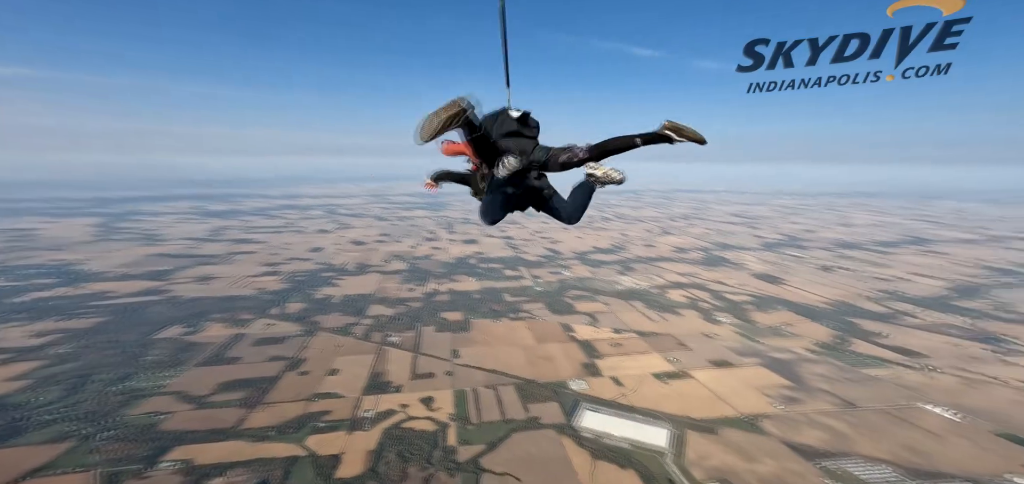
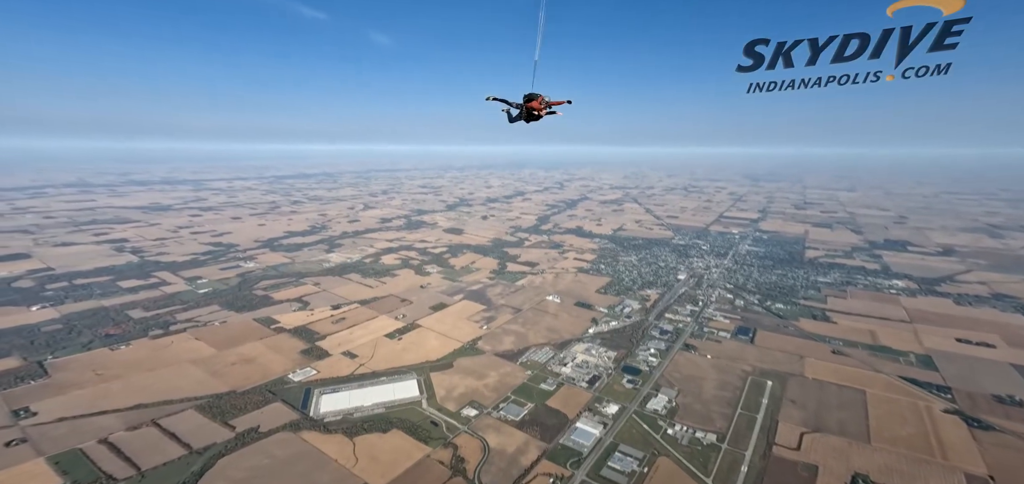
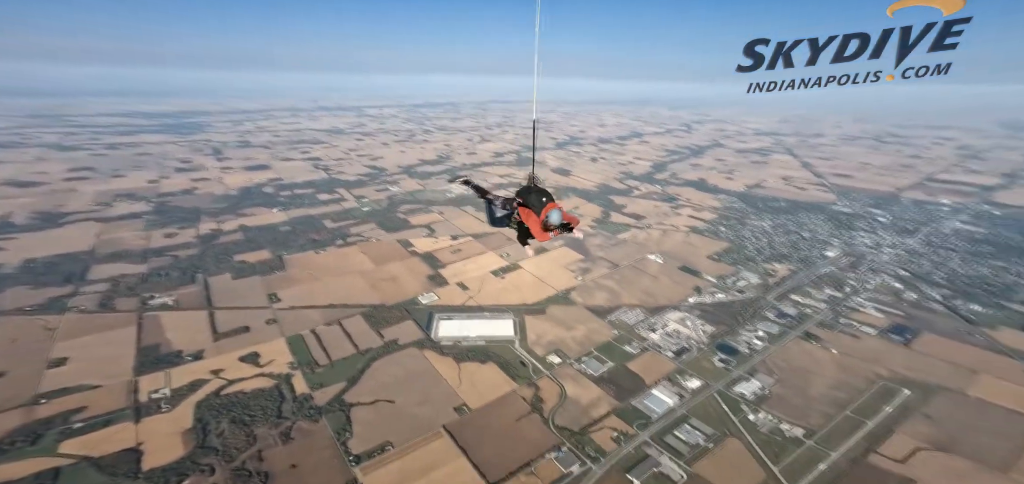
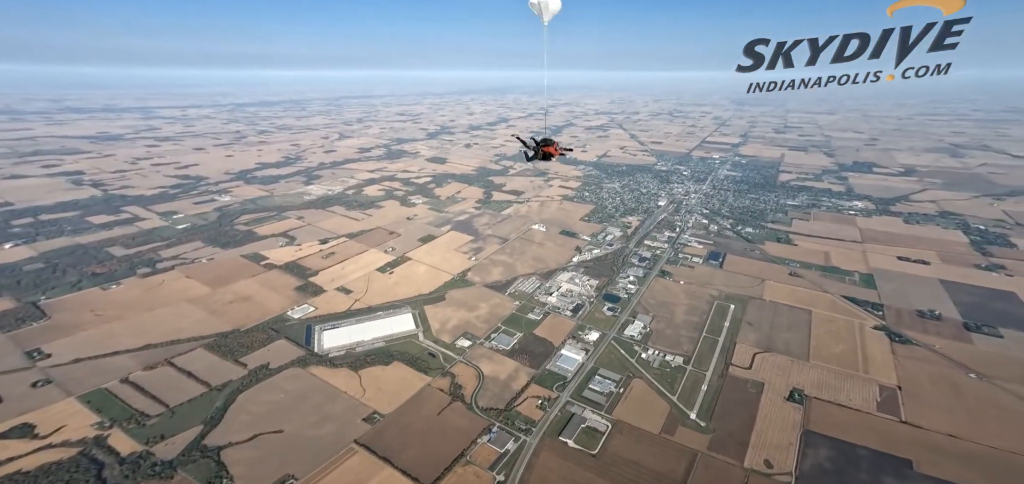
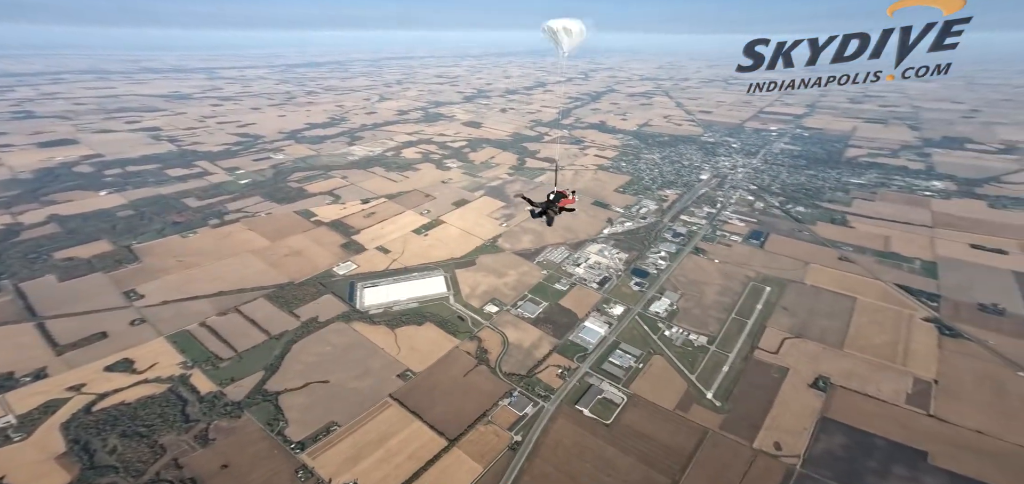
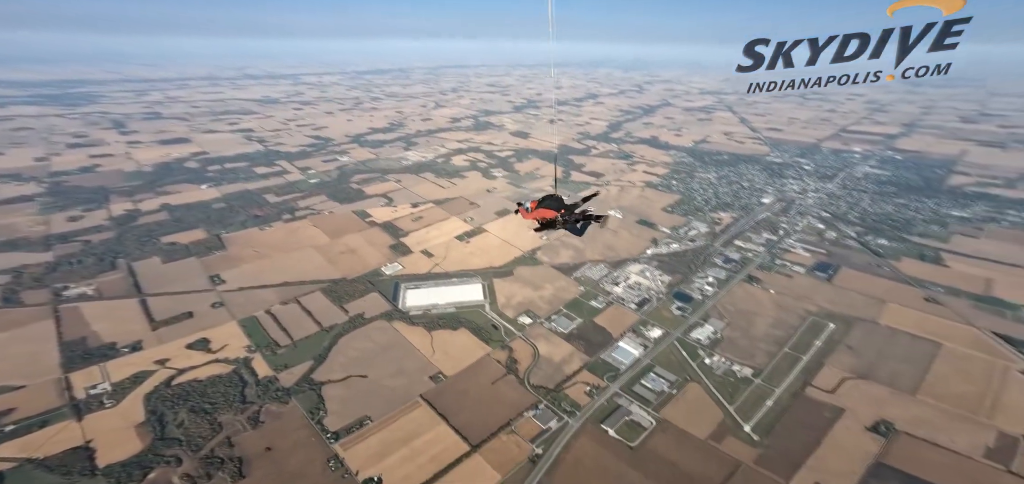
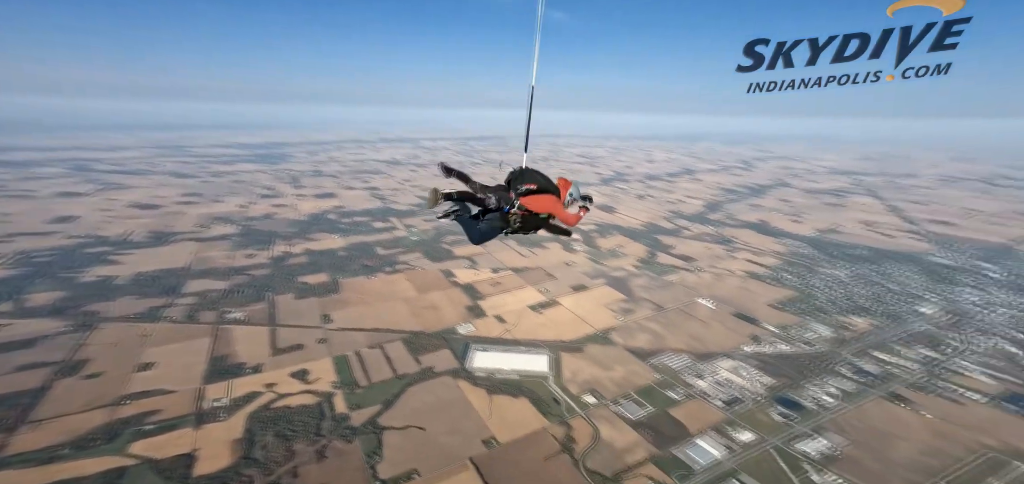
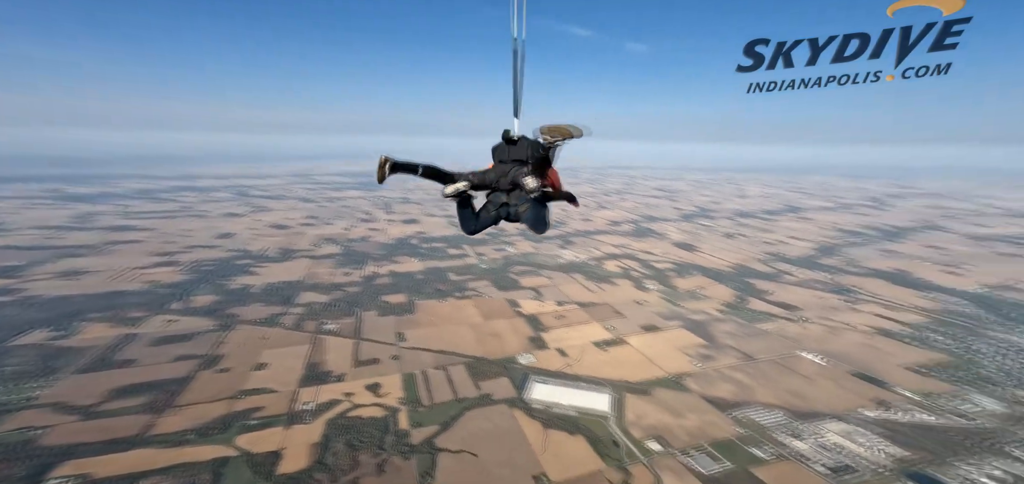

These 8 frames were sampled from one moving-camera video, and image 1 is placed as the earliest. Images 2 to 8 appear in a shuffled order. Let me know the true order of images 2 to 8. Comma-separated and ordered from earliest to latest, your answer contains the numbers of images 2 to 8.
8, 7, 3, 6, 5, 4, 2
